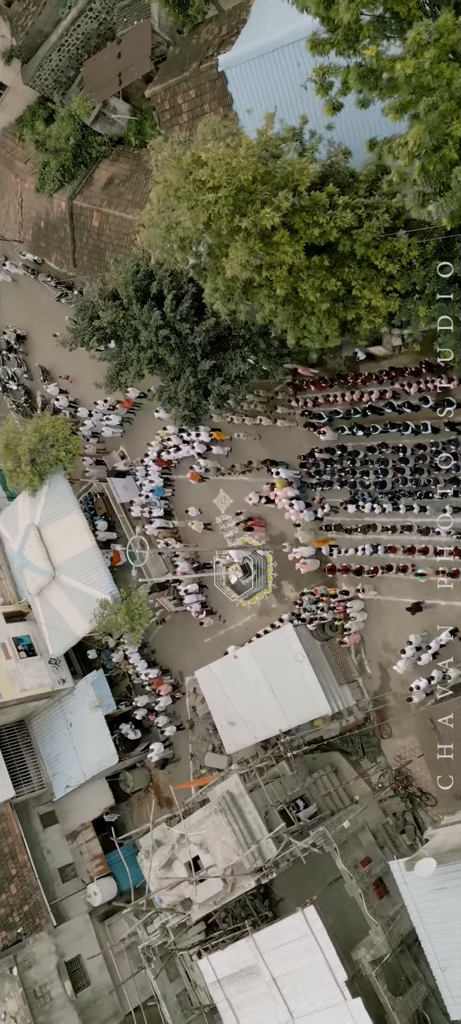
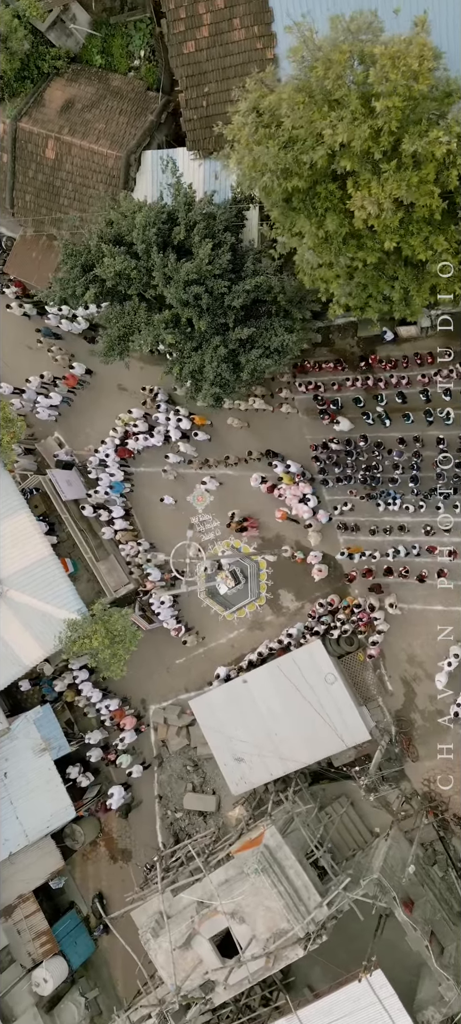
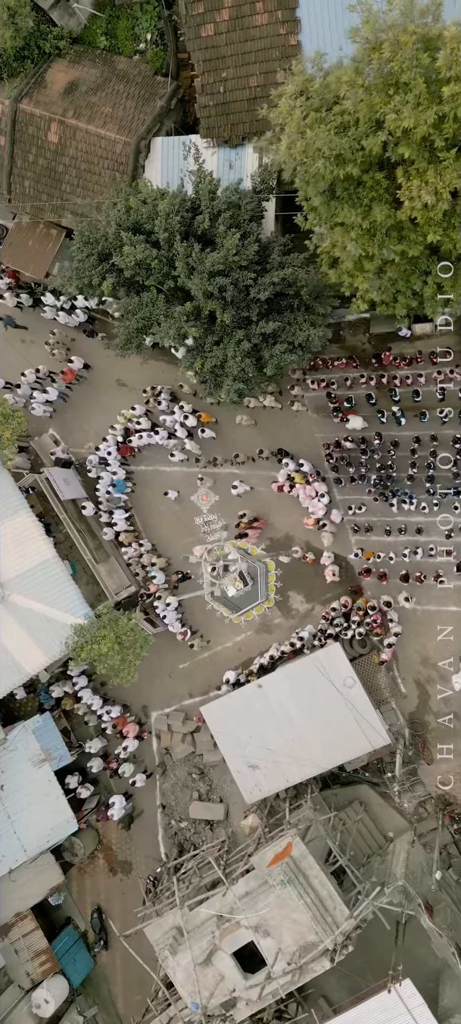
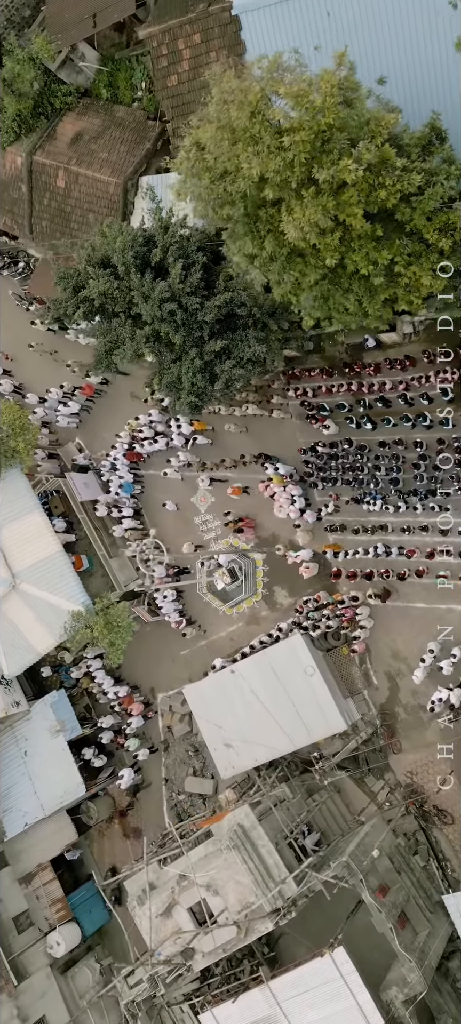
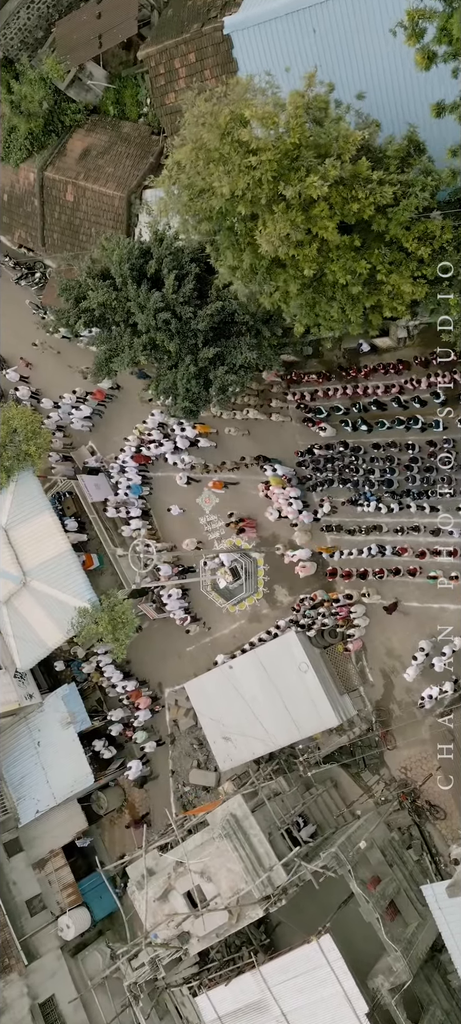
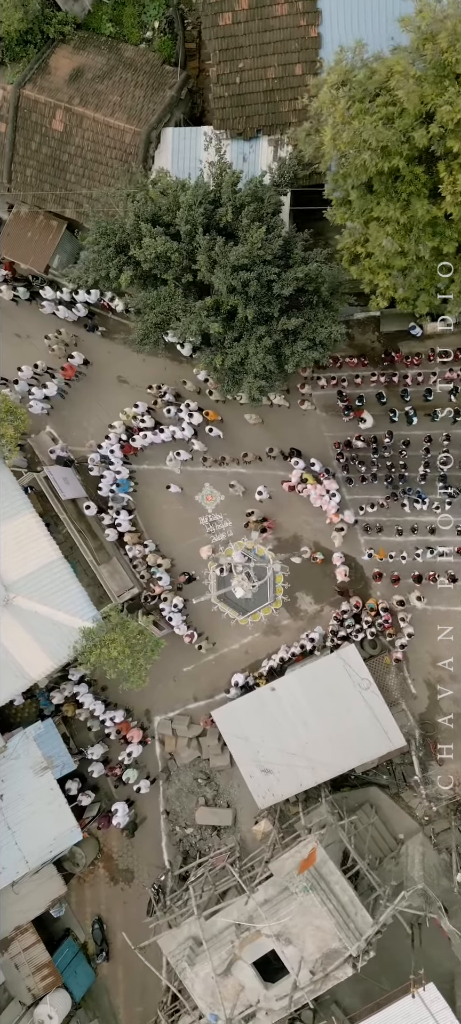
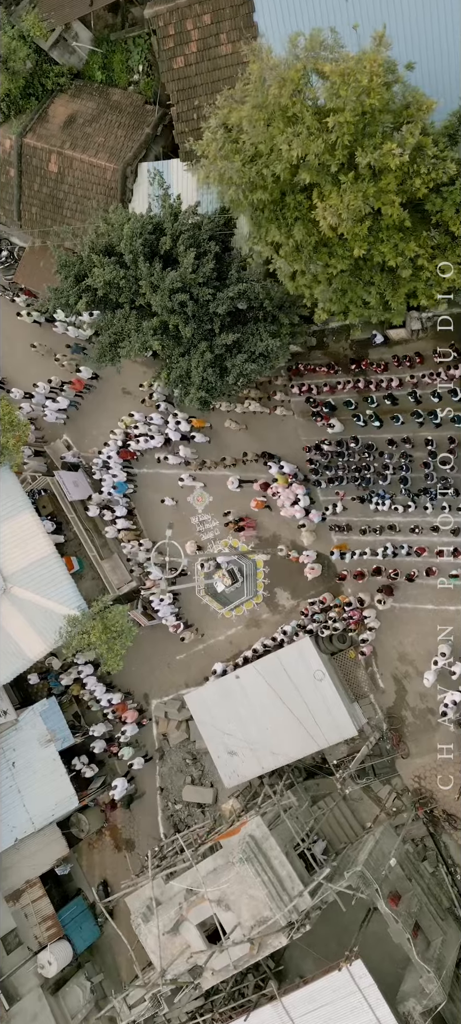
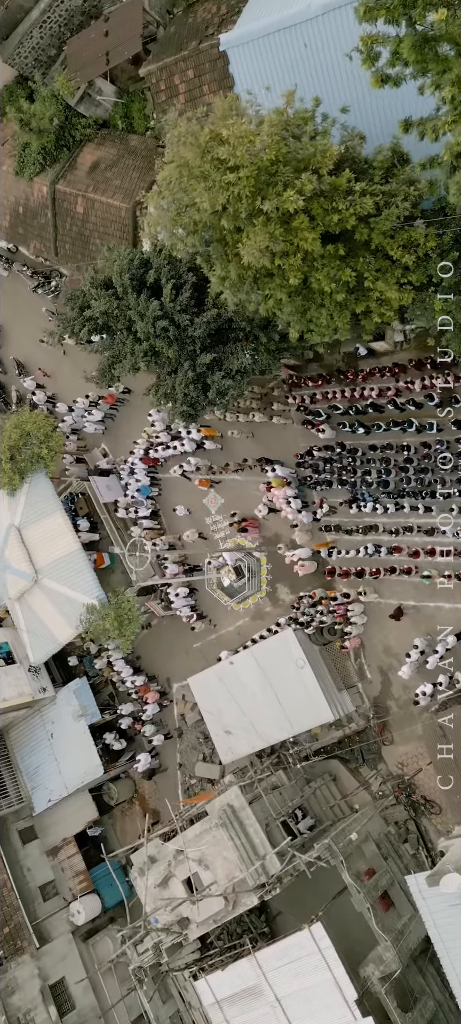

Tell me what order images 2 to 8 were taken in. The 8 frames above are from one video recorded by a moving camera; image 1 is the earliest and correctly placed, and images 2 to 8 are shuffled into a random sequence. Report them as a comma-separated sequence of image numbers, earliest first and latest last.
8, 5, 4, 7, 2, 3, 6
